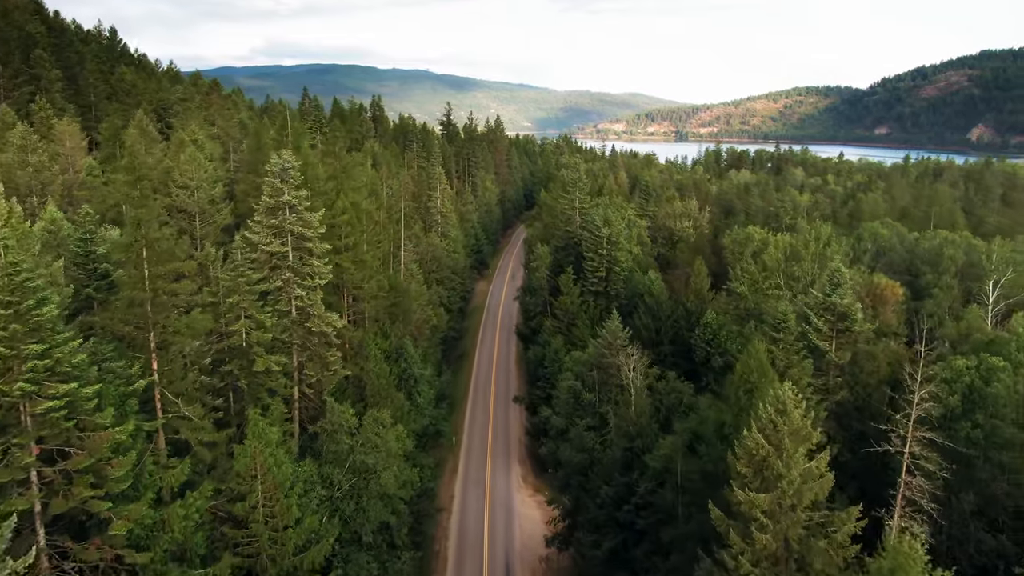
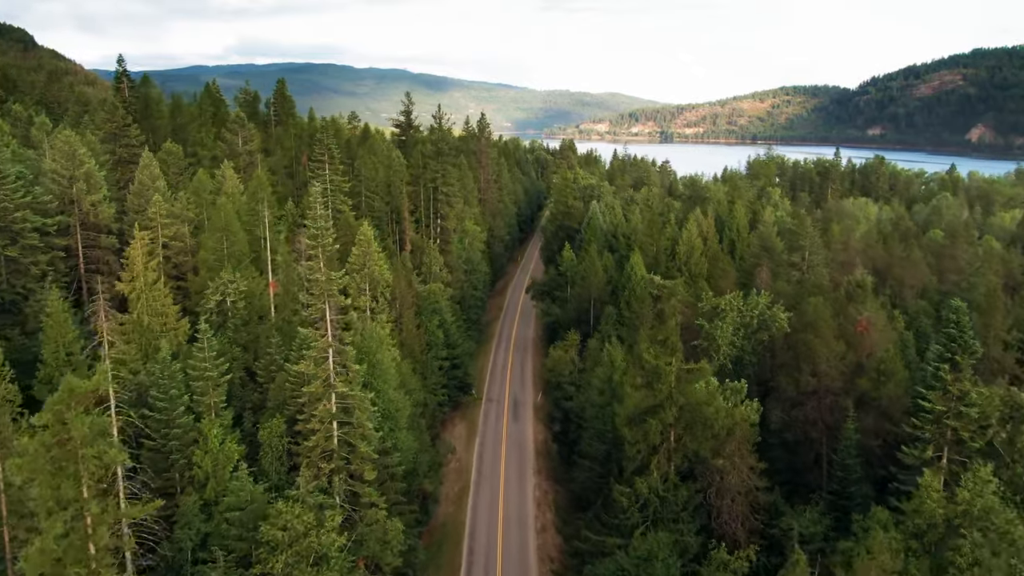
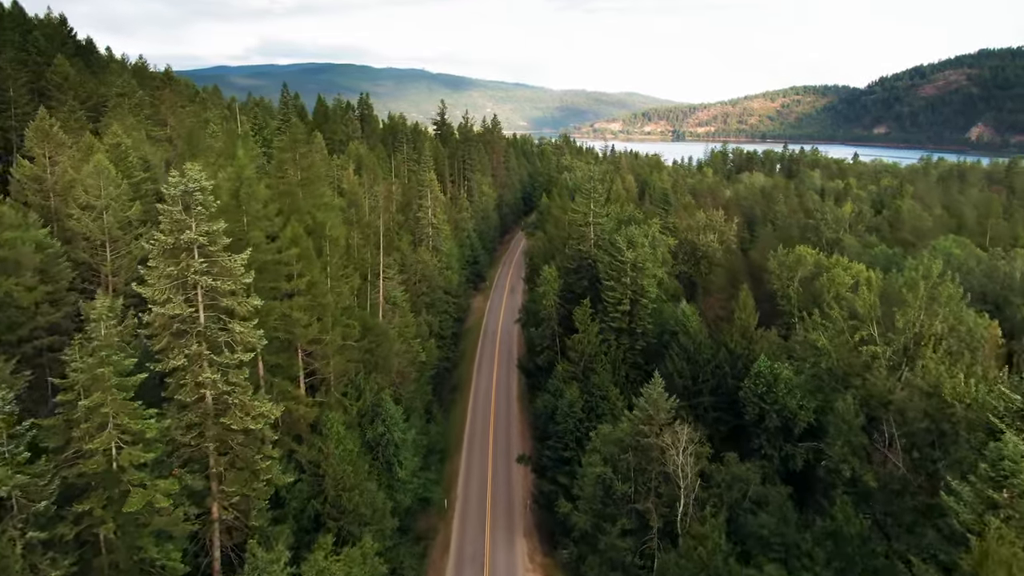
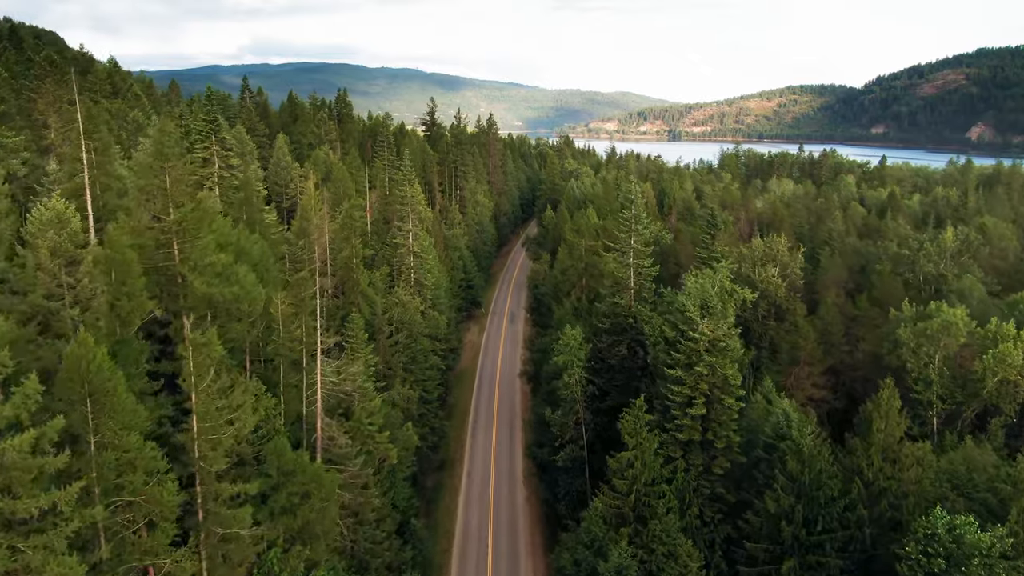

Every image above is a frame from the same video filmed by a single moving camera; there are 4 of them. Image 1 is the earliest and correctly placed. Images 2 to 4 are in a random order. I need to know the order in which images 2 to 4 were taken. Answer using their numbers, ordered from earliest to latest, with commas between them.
3, 4, 2
